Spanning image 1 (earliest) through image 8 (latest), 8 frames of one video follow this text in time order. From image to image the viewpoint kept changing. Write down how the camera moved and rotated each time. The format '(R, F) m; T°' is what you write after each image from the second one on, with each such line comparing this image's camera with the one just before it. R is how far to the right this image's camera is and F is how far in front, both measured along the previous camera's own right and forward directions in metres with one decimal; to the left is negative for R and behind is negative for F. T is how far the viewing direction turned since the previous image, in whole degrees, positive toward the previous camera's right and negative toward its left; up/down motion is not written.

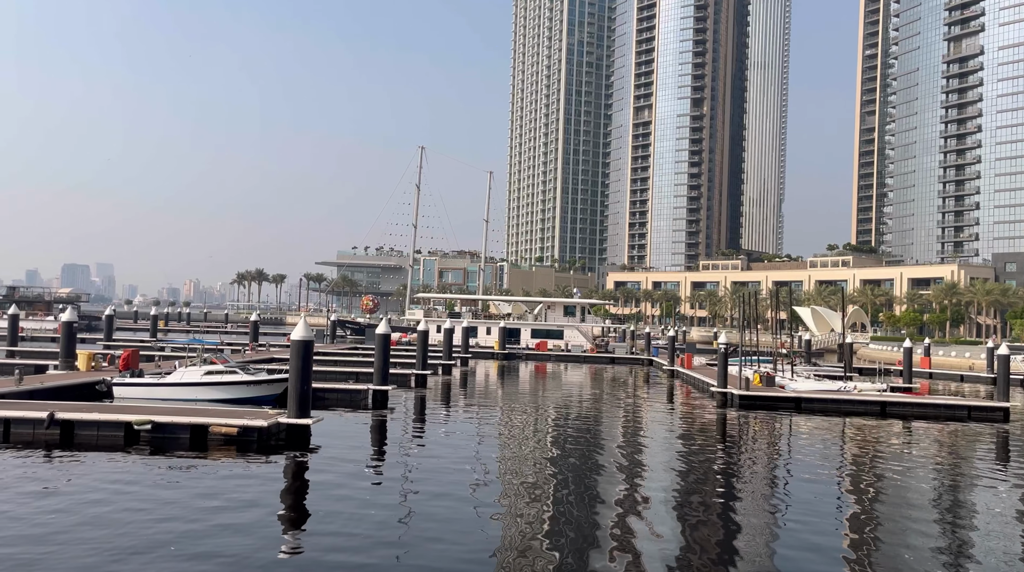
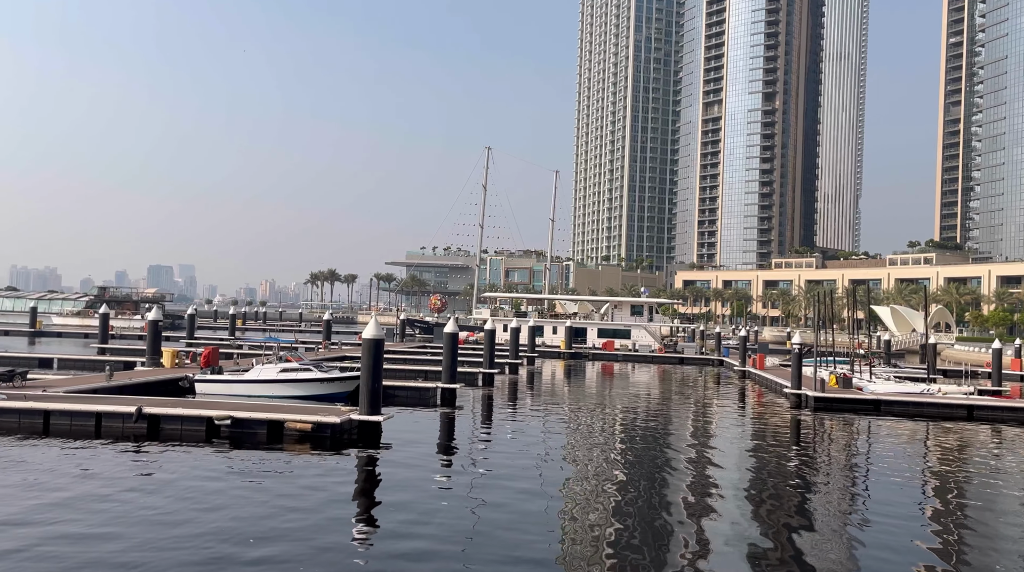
(0.0, +0.3) m; -4°
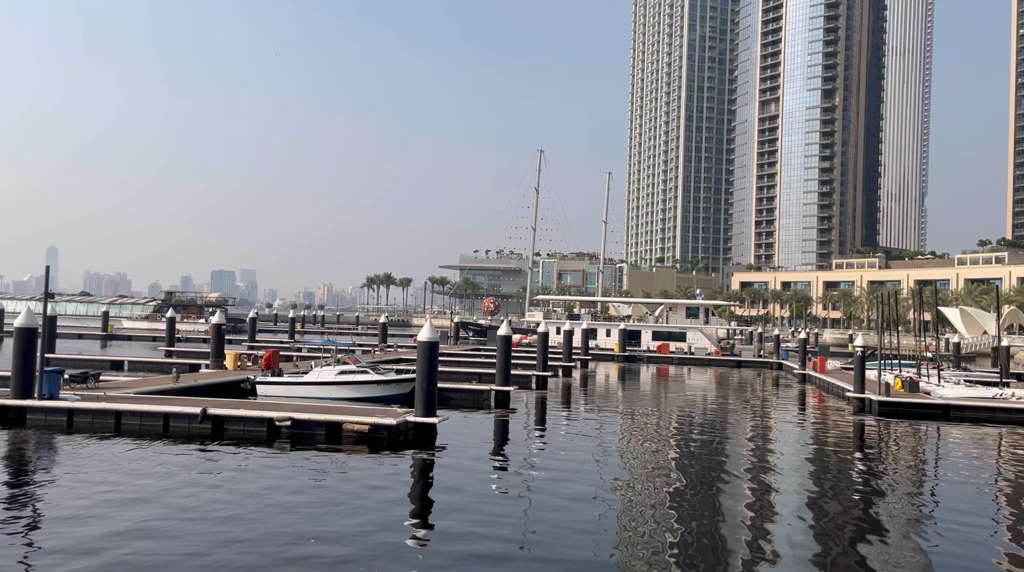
(-0.1, +0.3) m; -3°
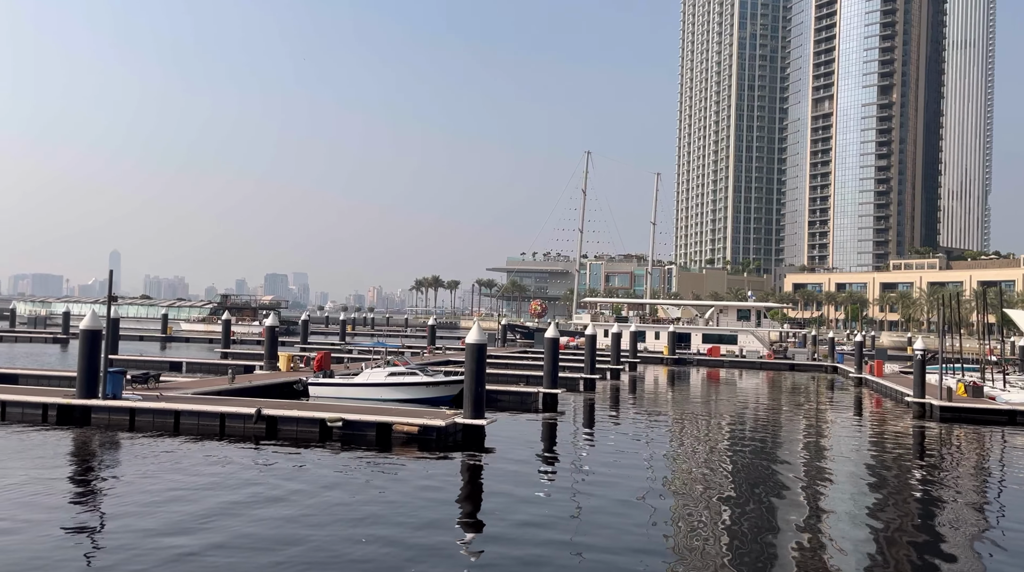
(-0.1, +0.3) m; -3°
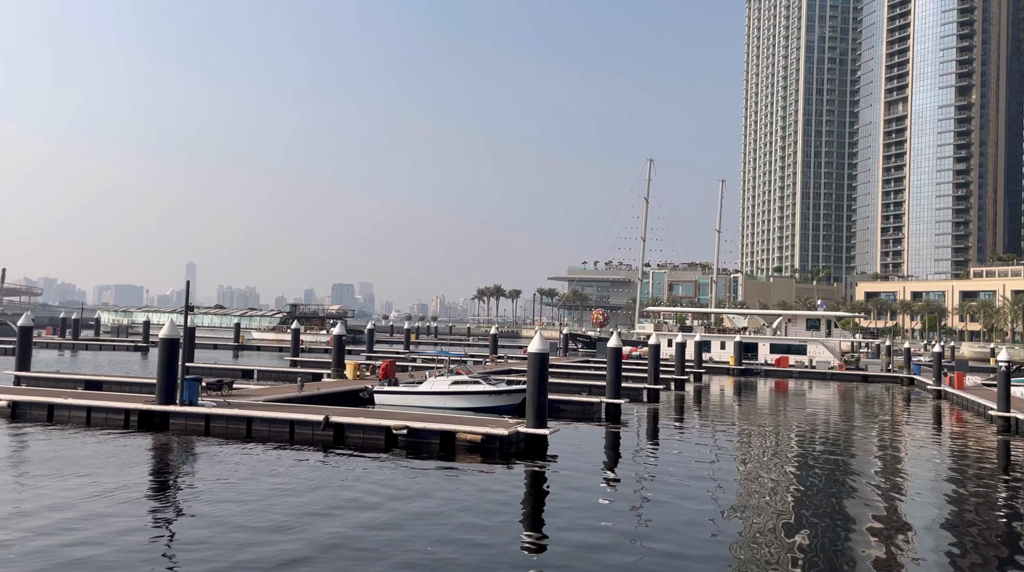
(-0.1, +0.5) m; -4°
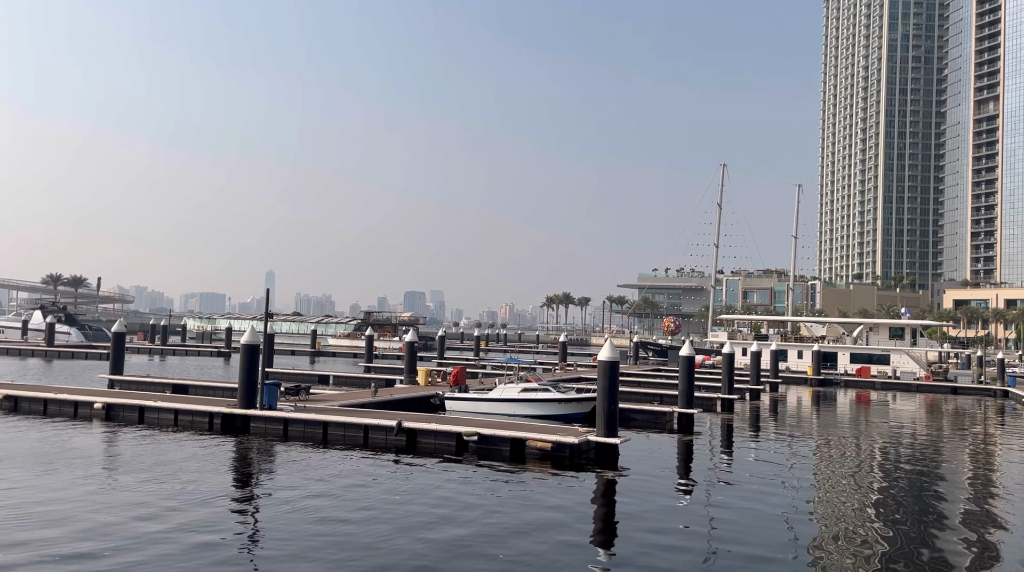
(-0.1, +0.7) m; -4°
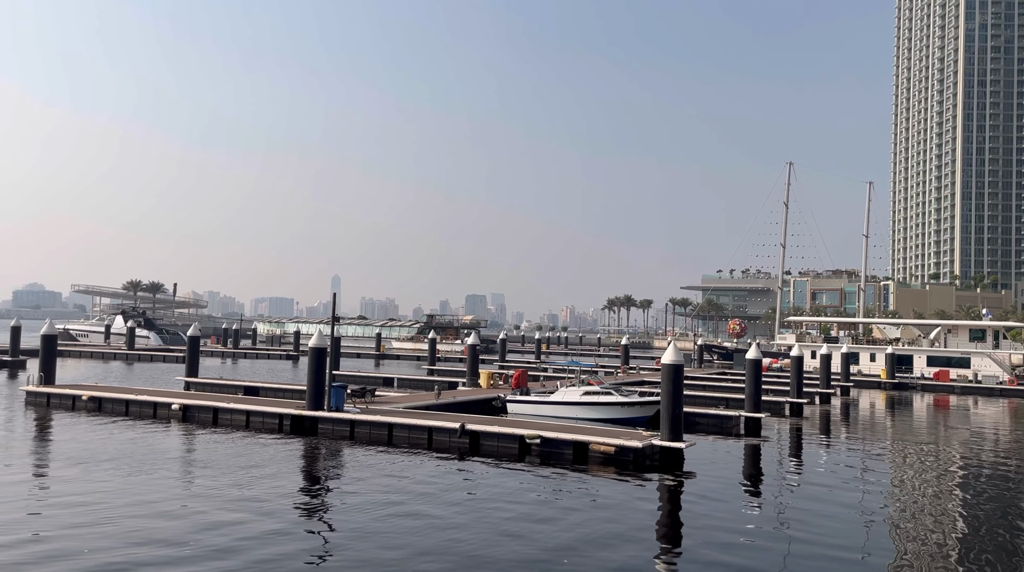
(0.0, +0.8) m; -4°
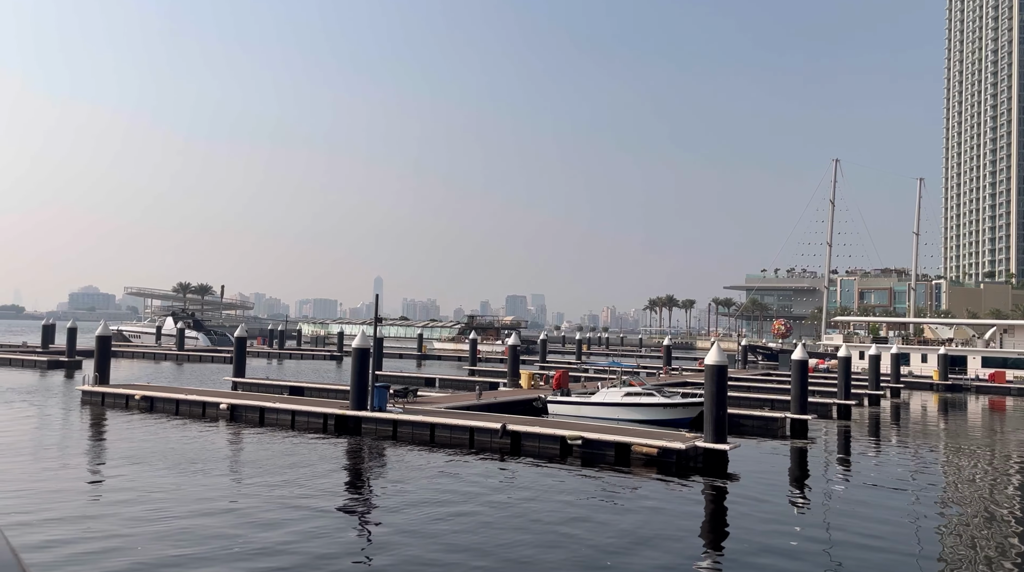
(0.0, +0.7) m; -2°
